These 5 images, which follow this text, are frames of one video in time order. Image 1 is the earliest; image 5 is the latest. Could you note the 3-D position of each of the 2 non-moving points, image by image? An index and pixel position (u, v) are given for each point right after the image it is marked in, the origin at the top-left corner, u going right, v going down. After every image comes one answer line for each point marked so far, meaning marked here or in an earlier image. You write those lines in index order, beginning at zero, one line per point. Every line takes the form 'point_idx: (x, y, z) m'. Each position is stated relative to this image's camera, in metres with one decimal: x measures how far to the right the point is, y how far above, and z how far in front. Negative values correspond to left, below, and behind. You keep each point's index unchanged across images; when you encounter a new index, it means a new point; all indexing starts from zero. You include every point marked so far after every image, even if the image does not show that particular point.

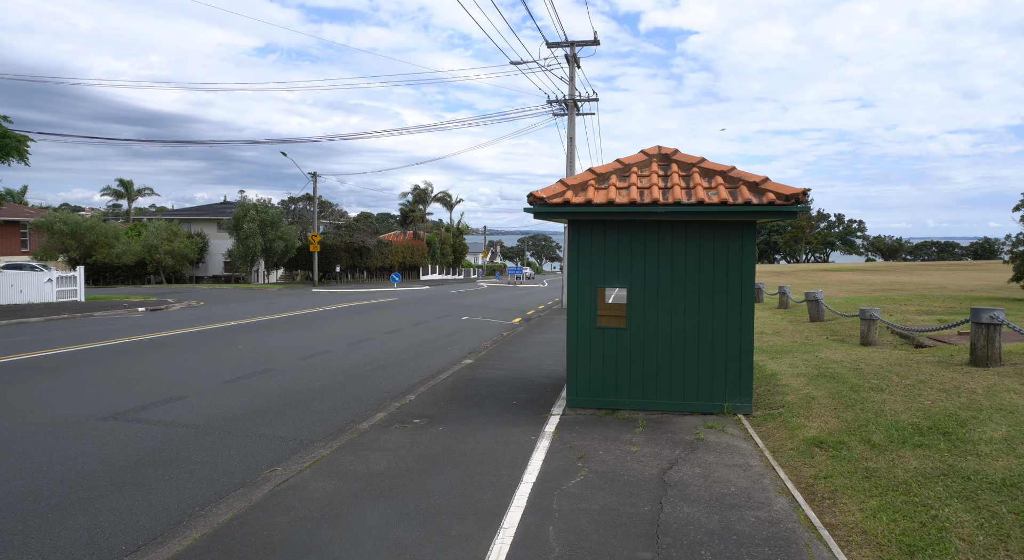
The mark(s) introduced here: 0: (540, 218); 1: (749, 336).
0: (+0.3, +0.7, +6.9) m
1: (+2.6, -0.6, +6.7) m
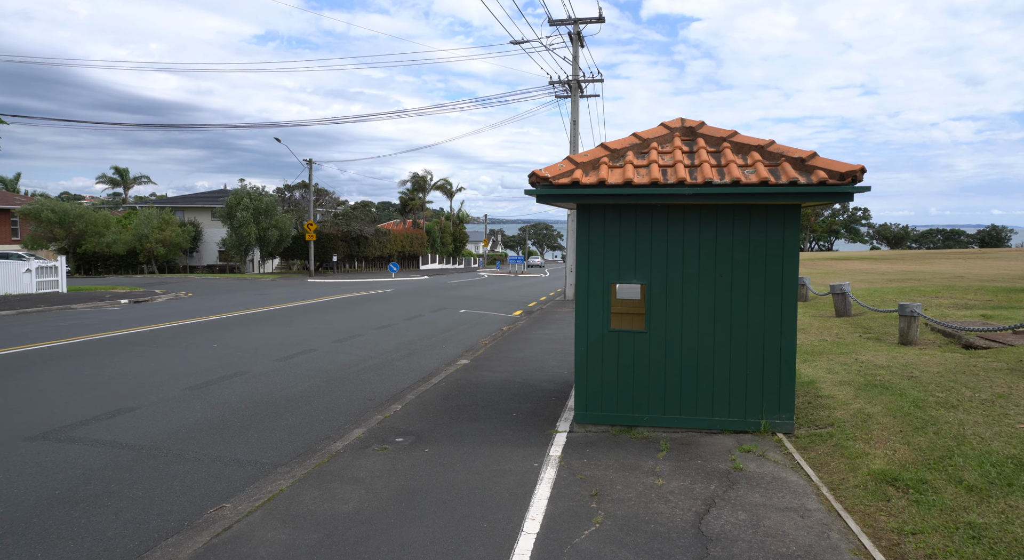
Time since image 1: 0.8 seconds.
0: (+0.3, +0.8, +5.9) m
1: (+2.6, -0.6, +5.7) m
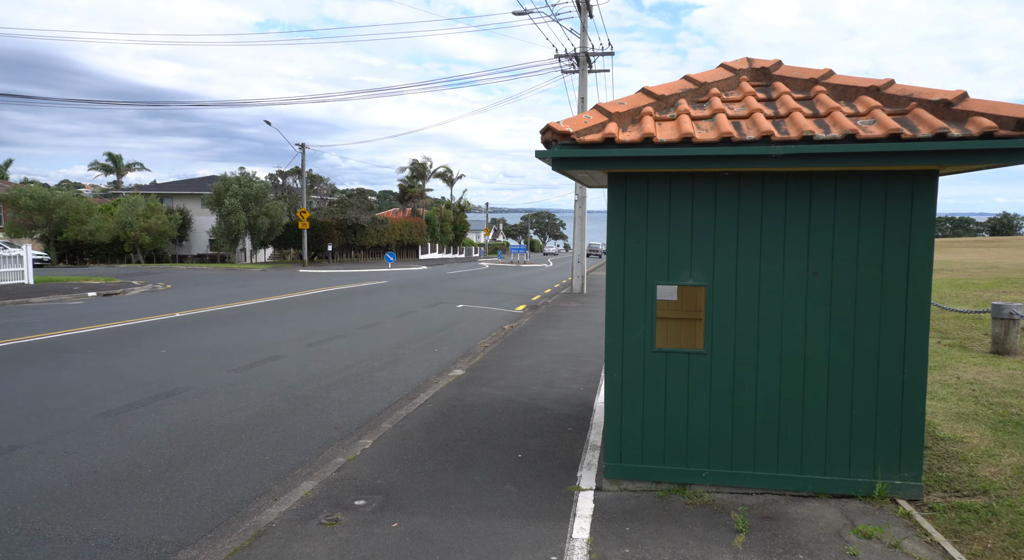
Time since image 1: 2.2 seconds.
0: (+0.3, +0.8, +4.1) m
1: (+2.6, -0.6, +3.9) m
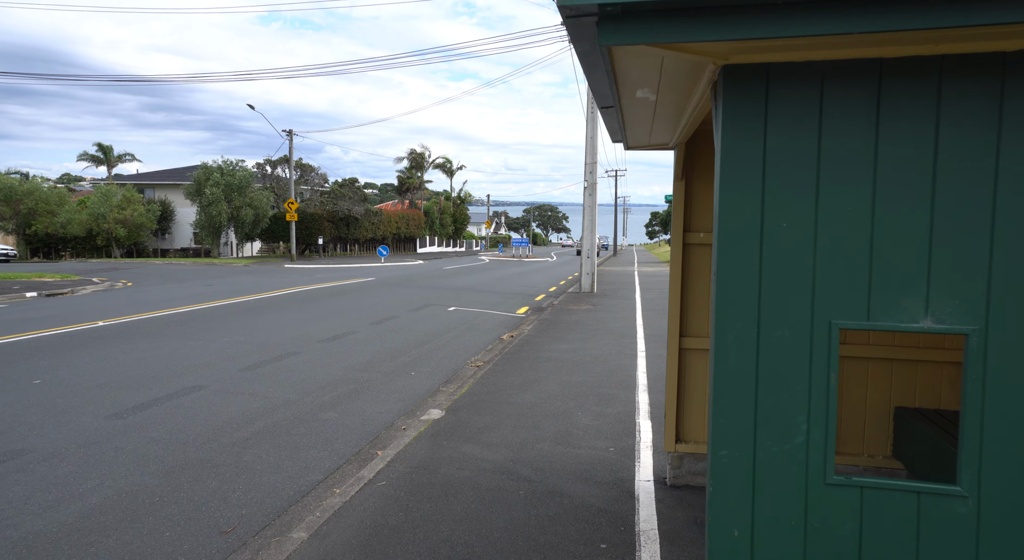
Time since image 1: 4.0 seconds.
0: (+0.3, +0.7, +1.7) m
1: (+2.6, -0.7, +1.5) m
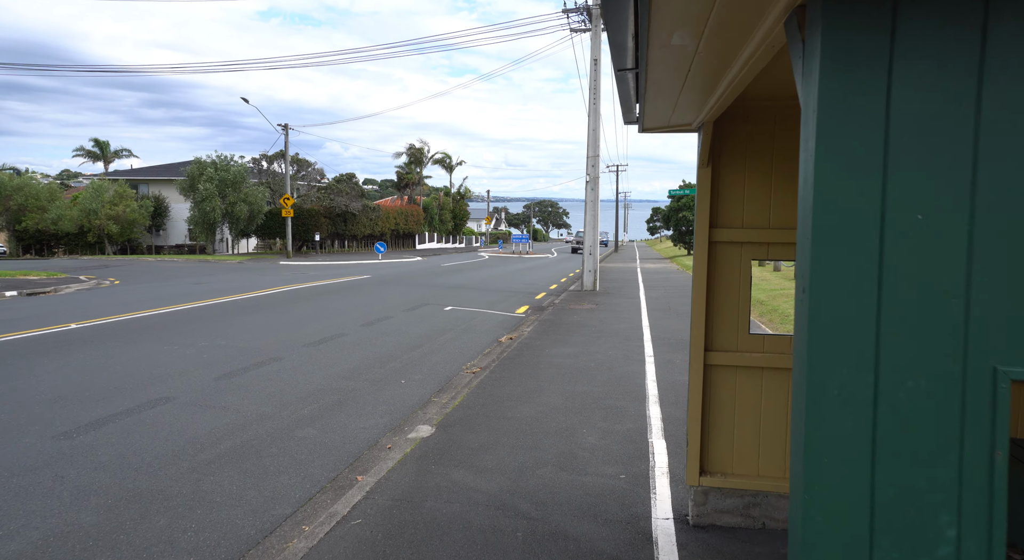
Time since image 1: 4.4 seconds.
0: (+0.3, +0.6, +1.0) m
1: (+2.6, -0.7, +0.8) m
